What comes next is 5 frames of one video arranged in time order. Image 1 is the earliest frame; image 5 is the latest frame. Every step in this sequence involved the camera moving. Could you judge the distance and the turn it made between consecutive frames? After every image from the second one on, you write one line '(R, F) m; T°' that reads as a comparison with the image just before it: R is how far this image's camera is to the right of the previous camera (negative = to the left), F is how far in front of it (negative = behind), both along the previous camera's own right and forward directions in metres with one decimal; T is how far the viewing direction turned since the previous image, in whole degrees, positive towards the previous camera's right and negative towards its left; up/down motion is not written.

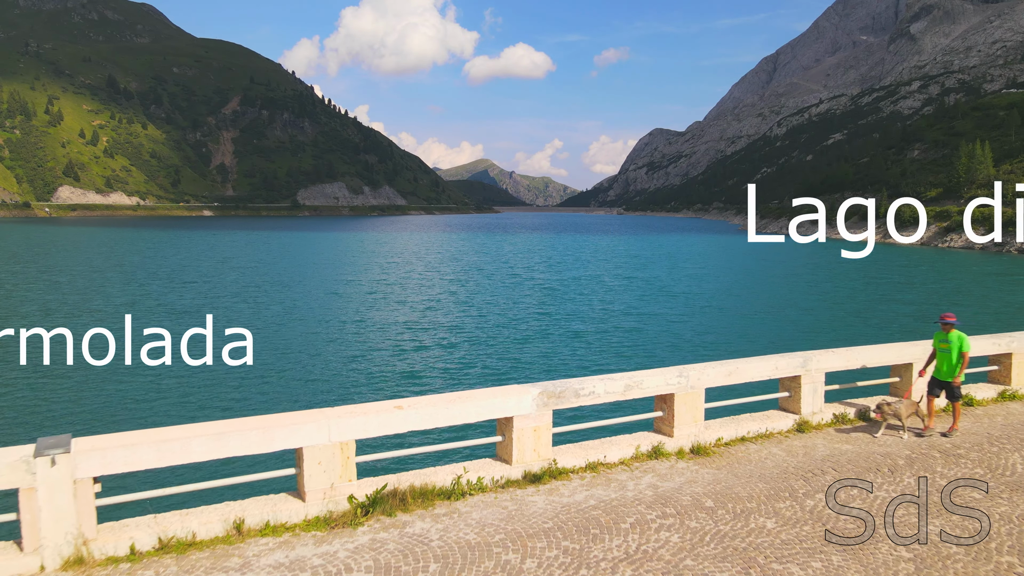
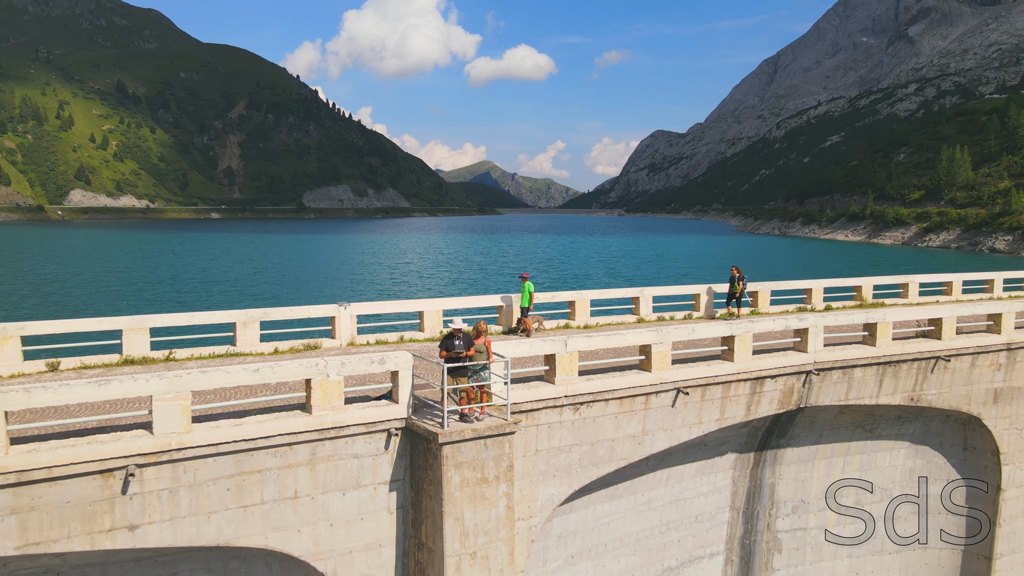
(+0.3, -11.5) m; 0°
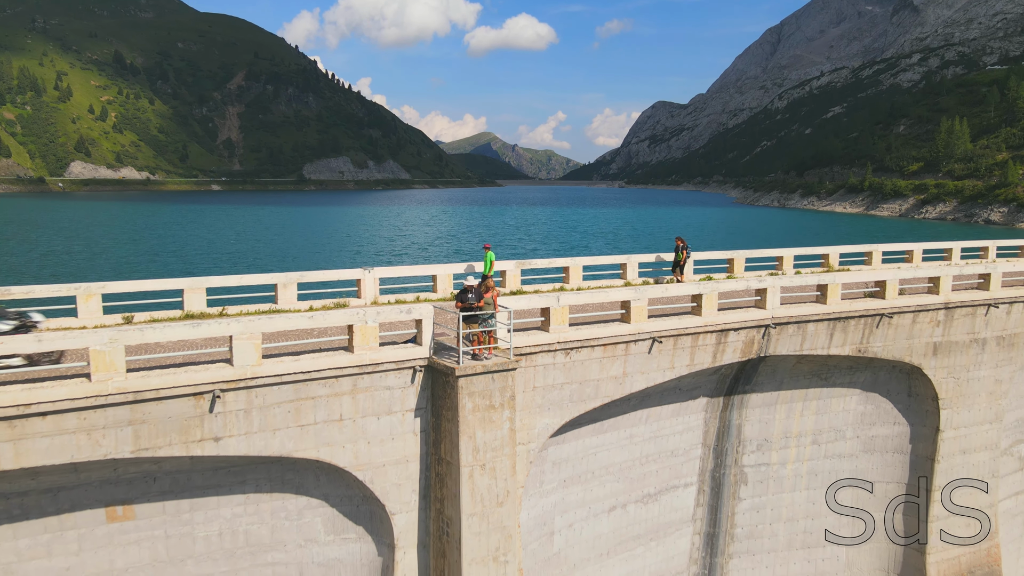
(0.0, -2.7) m; 0°
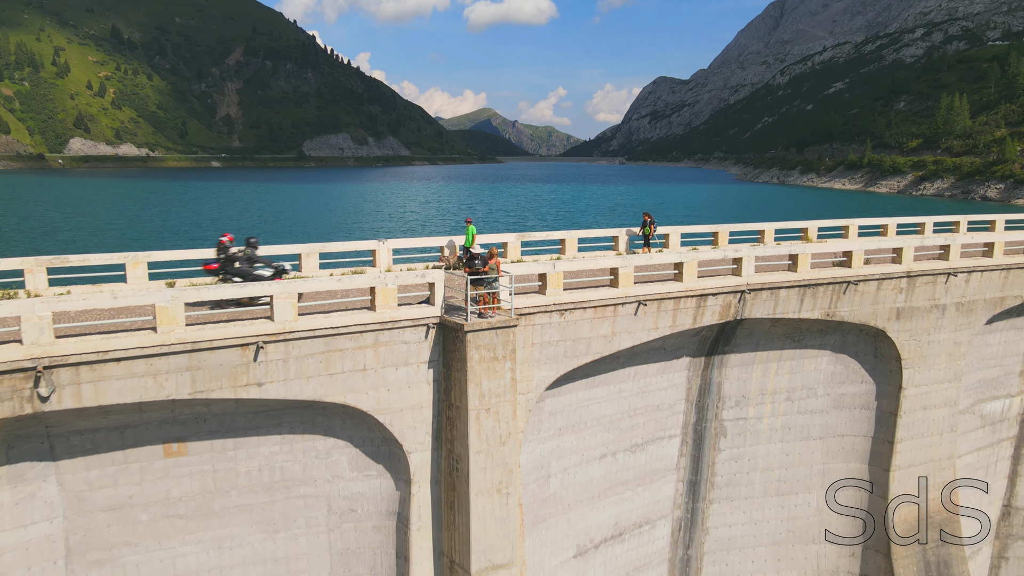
(0.0, -2.1) m; 0°
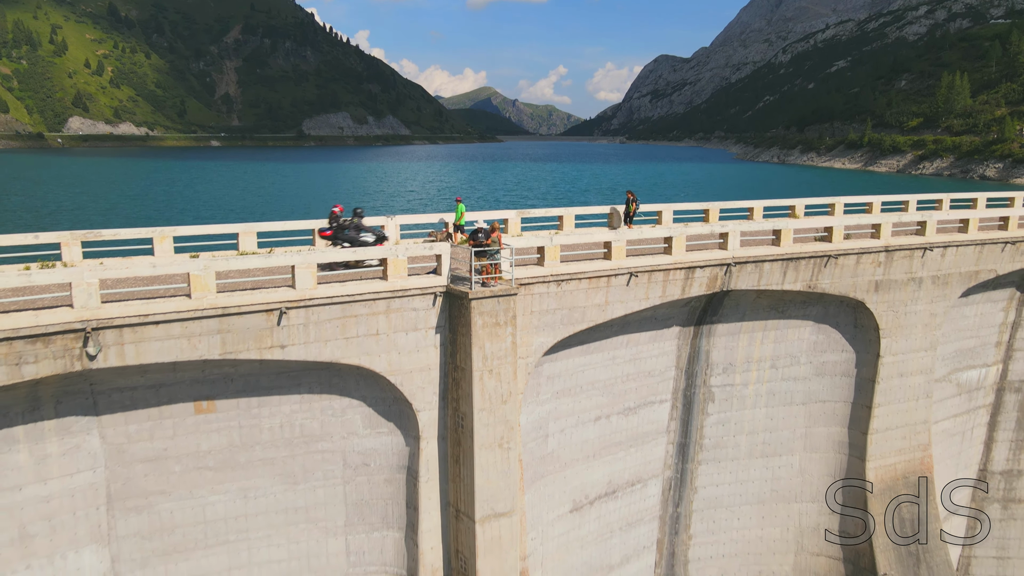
(0.0, -1.4) m; 0°
